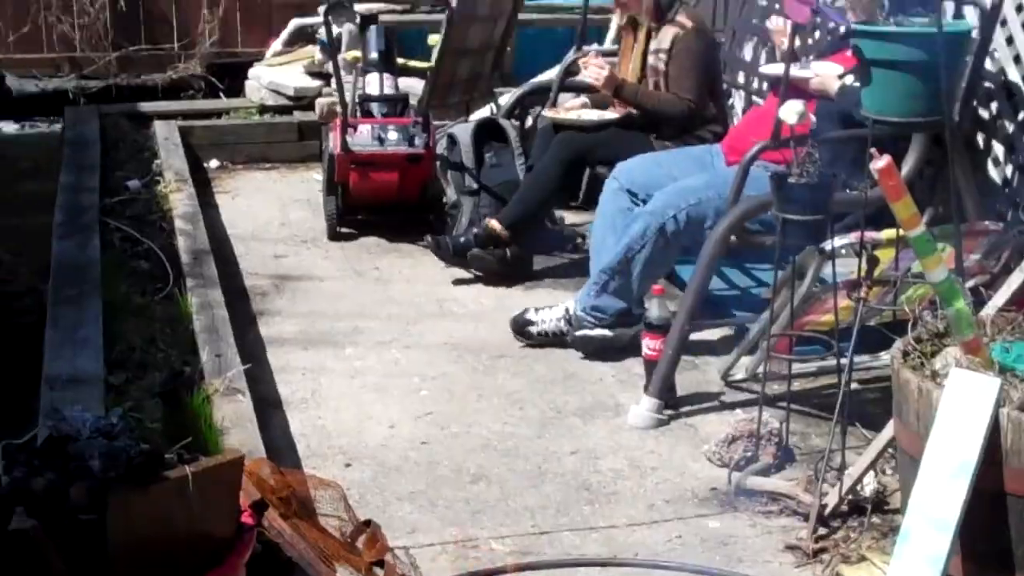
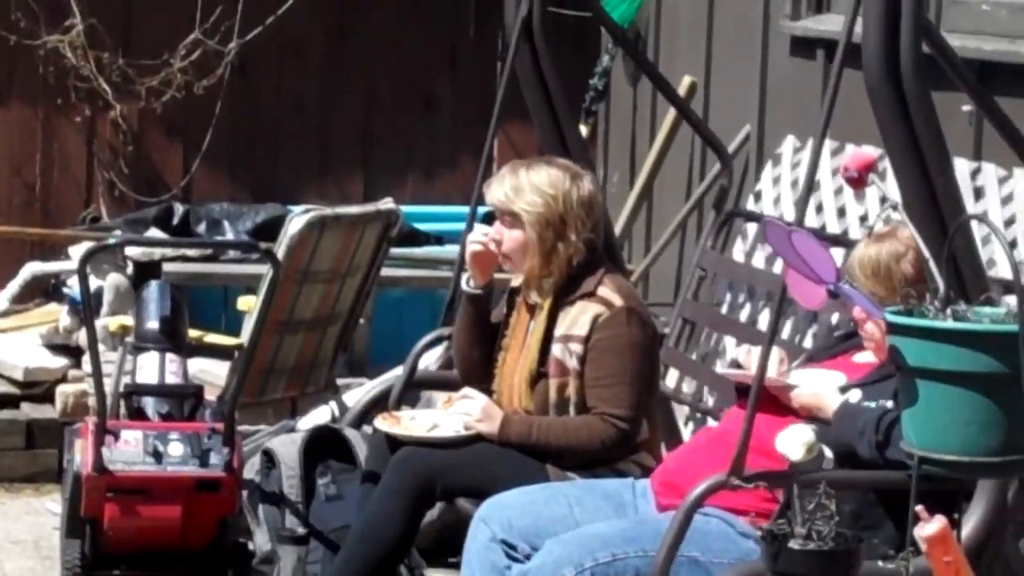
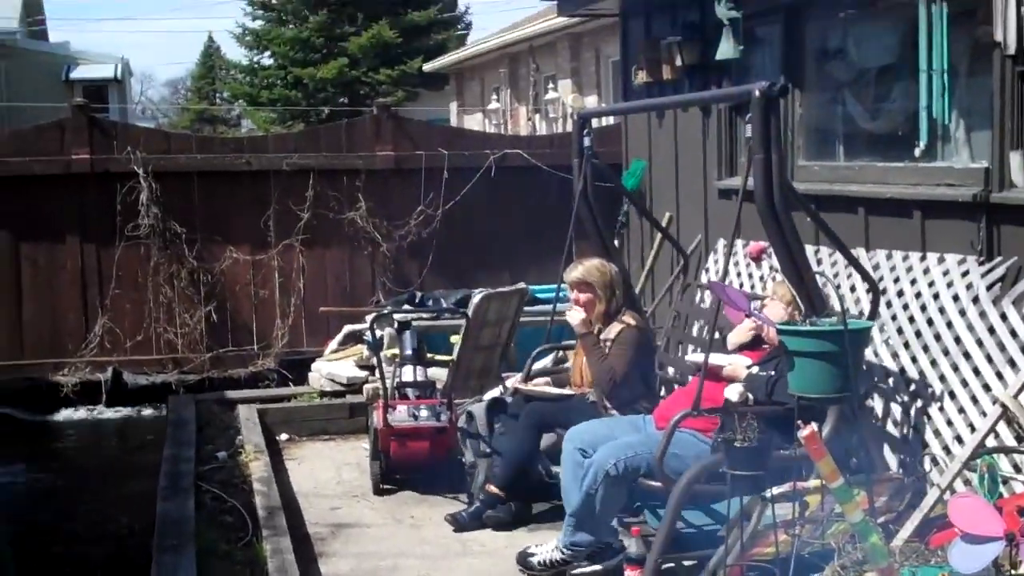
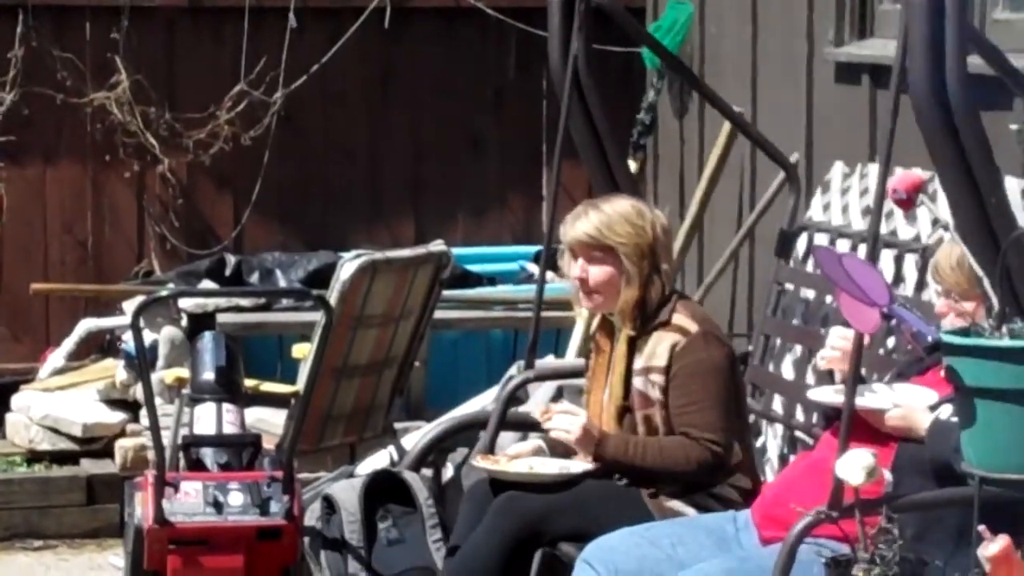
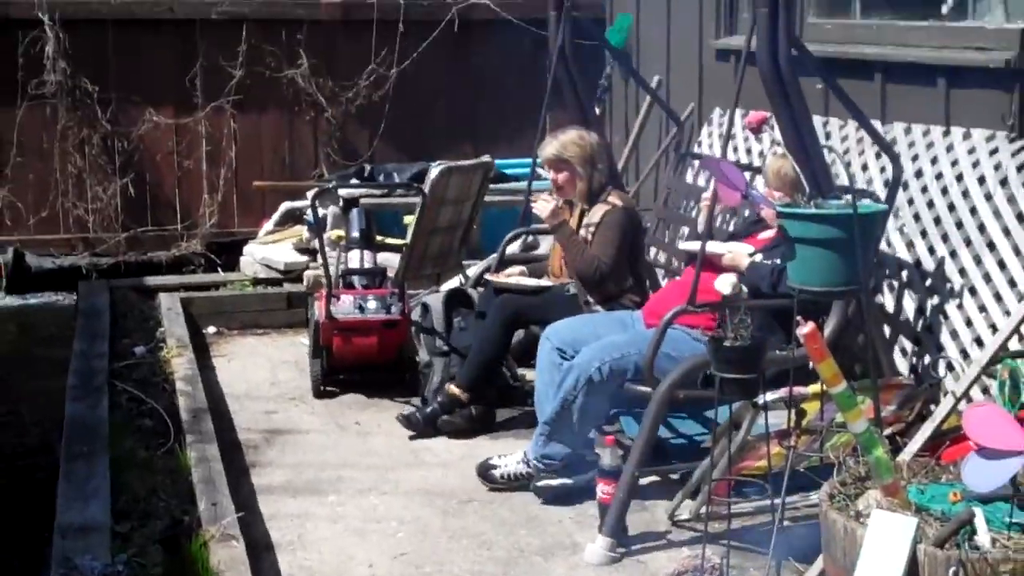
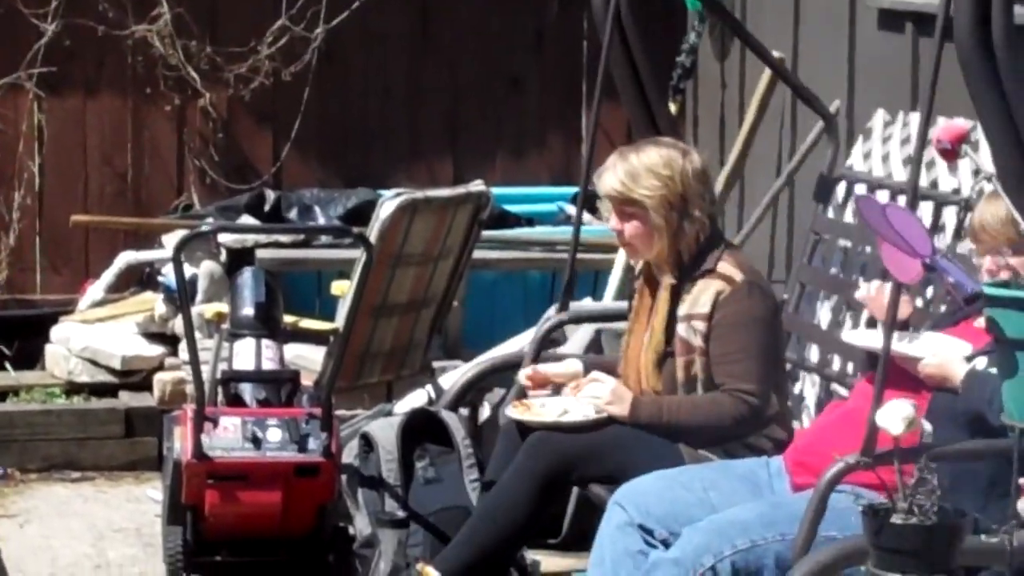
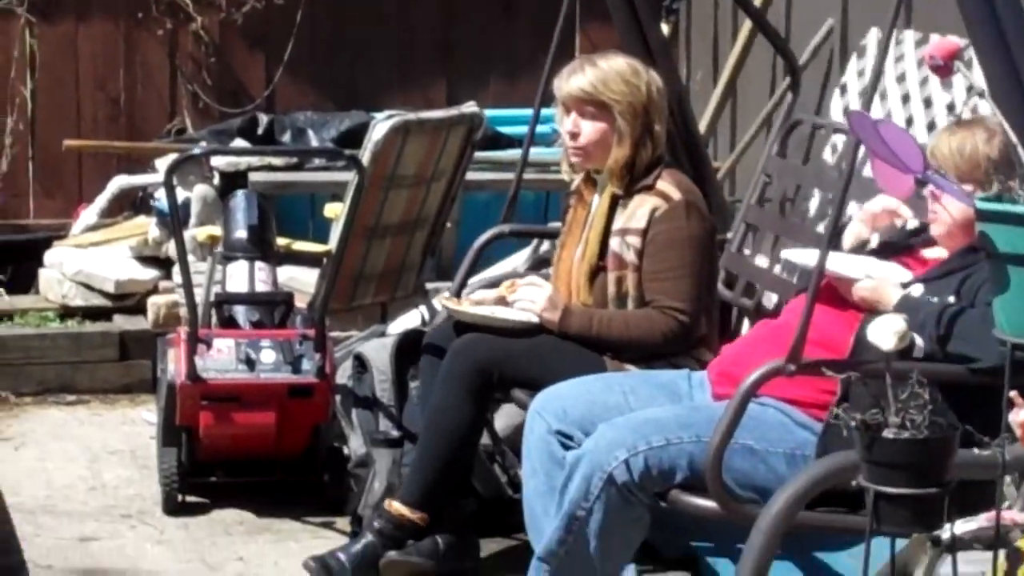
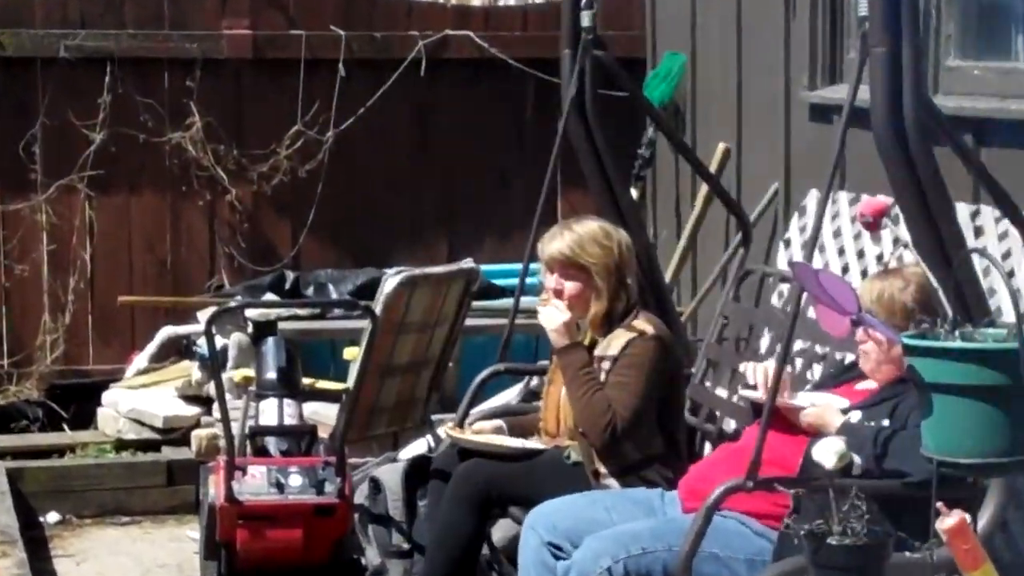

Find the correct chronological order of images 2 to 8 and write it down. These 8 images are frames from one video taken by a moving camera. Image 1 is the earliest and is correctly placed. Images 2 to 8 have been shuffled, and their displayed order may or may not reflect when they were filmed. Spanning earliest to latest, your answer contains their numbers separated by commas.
5, 3, 8, 4, 7, 6, 2
